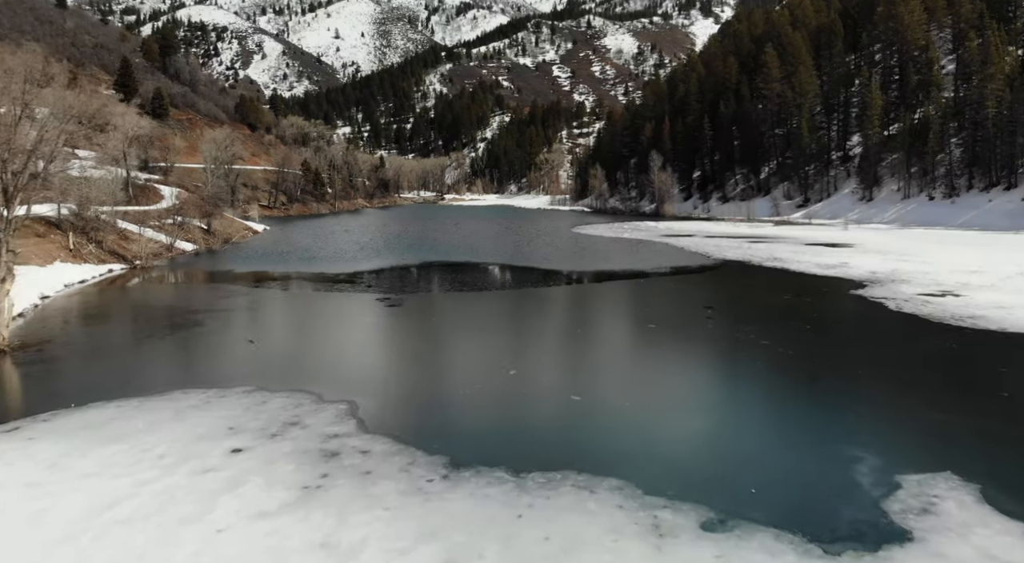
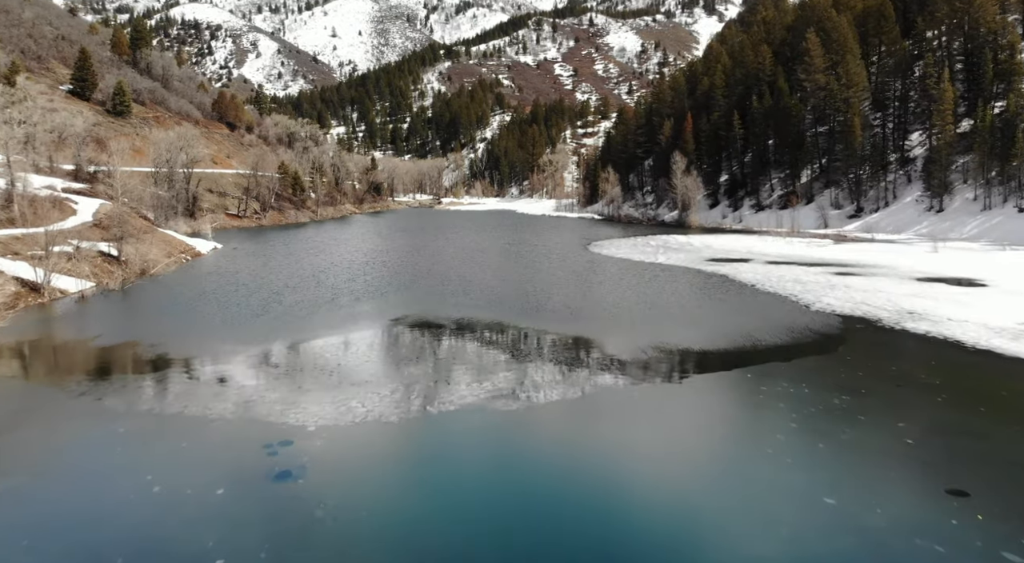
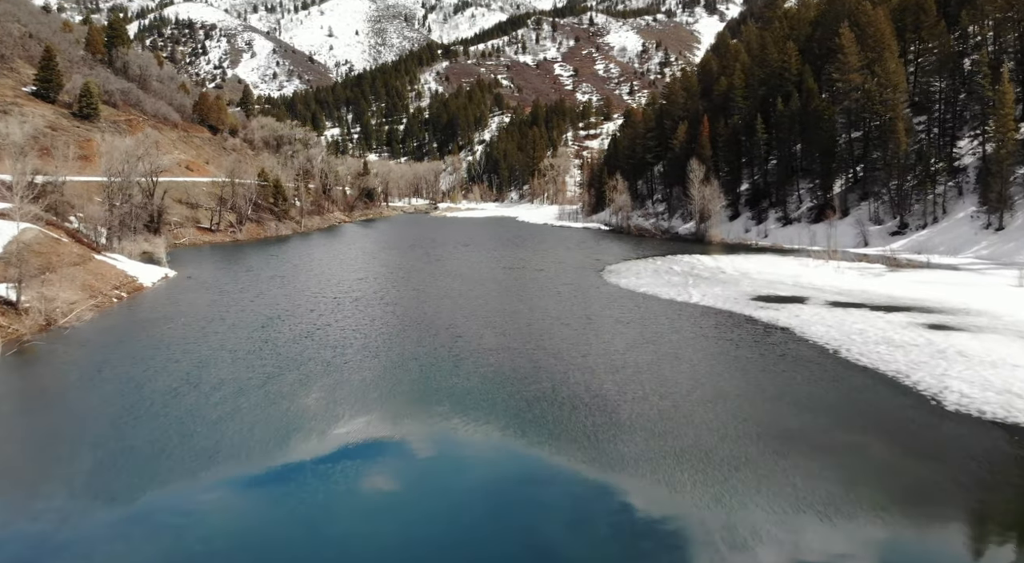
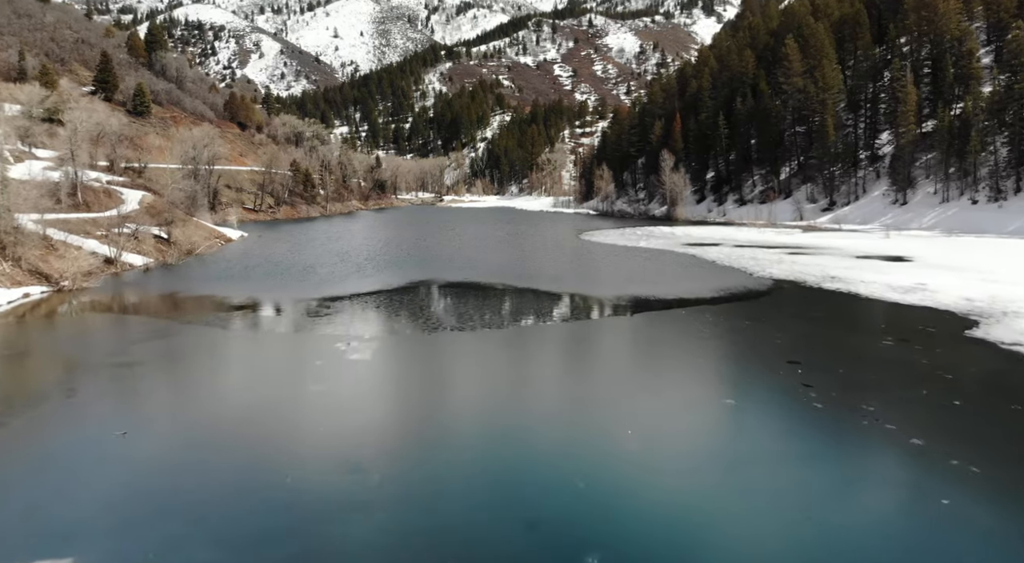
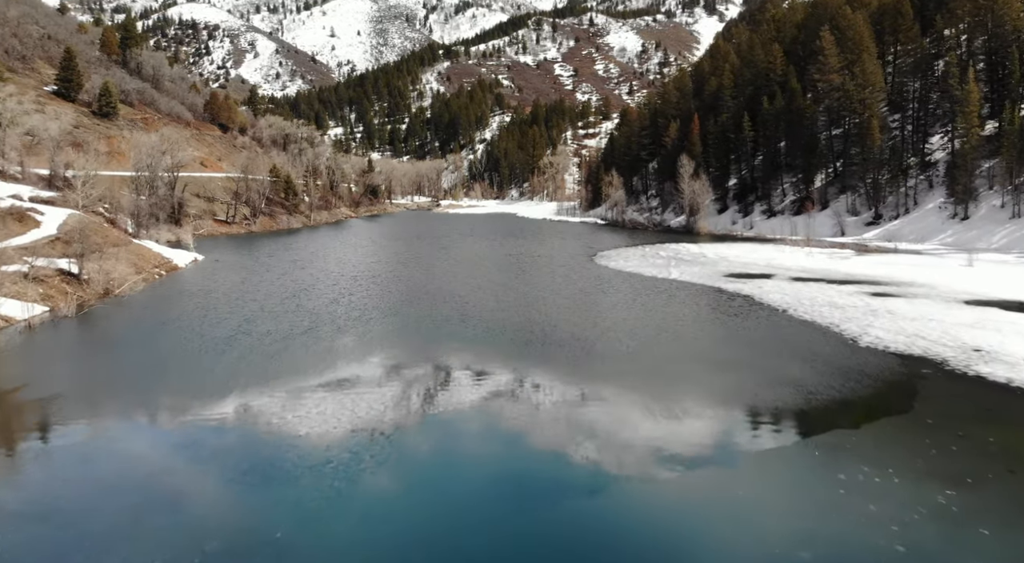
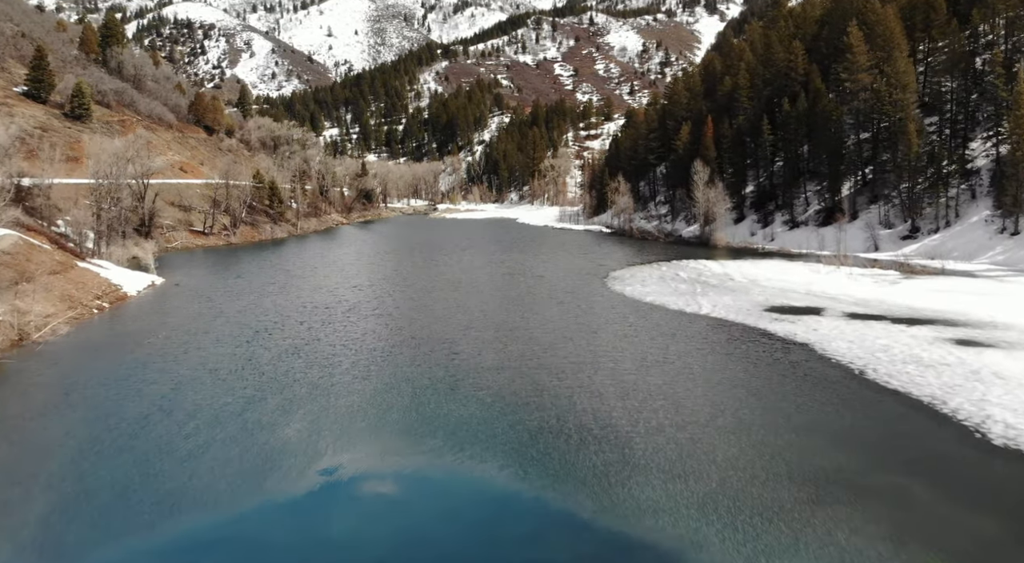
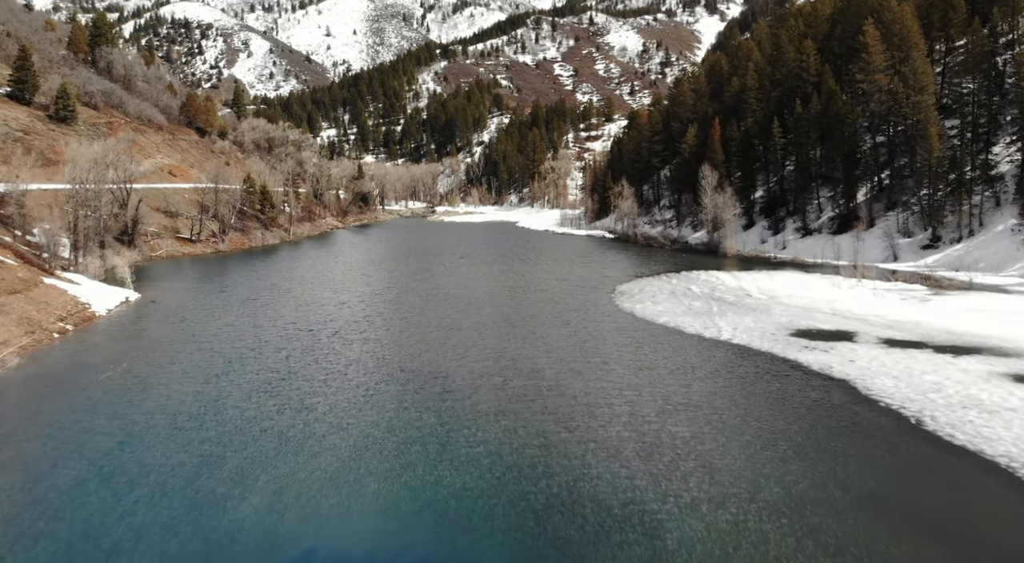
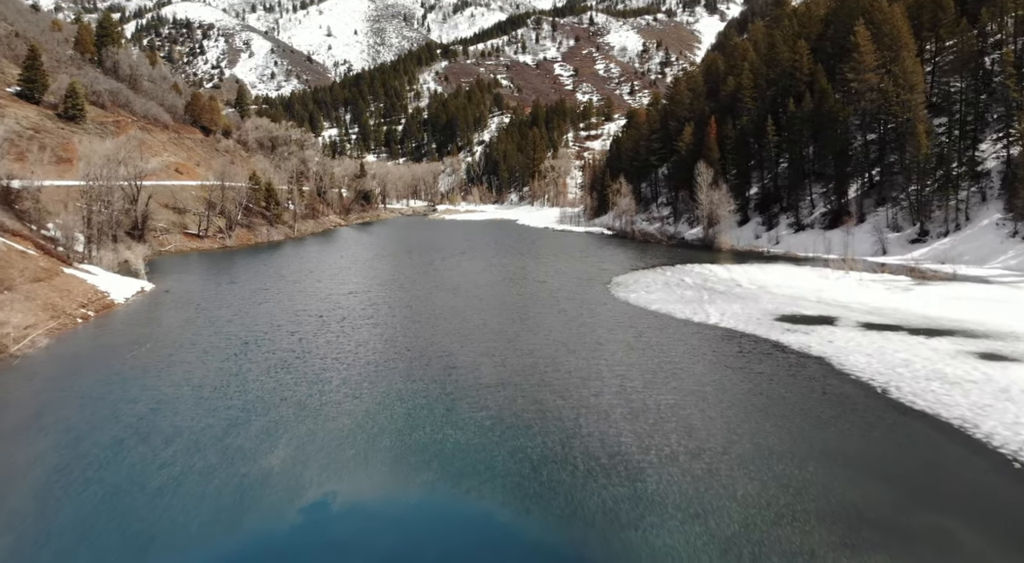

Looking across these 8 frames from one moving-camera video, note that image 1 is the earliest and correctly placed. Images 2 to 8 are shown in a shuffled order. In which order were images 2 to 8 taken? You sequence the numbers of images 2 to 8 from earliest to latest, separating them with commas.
4, 2, 5, 3, 6, 8, 7
